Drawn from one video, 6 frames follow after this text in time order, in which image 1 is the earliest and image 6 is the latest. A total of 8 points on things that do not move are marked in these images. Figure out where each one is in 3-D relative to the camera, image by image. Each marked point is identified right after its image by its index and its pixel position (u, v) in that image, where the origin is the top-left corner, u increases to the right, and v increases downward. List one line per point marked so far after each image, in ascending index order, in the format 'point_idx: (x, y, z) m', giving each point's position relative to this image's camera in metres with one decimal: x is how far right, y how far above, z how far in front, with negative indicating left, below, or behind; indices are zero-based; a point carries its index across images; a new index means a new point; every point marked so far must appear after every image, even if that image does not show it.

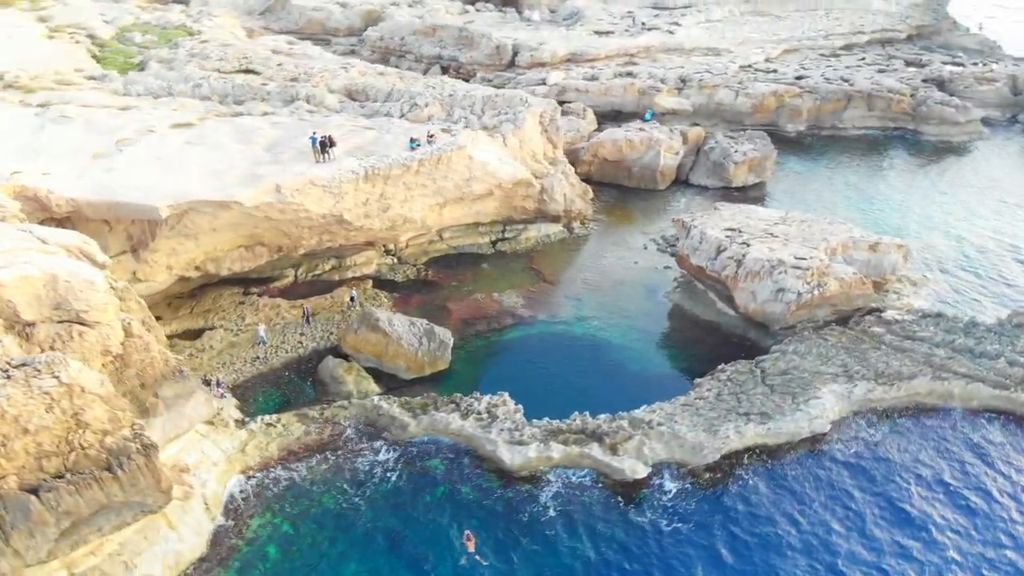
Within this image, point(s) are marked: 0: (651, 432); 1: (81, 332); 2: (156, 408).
0: (+3.1, -3.3, +18.8) m
1: (-7.6, -0.8, +14.7) m
2: (-7.1, -2.4, +16.2) m
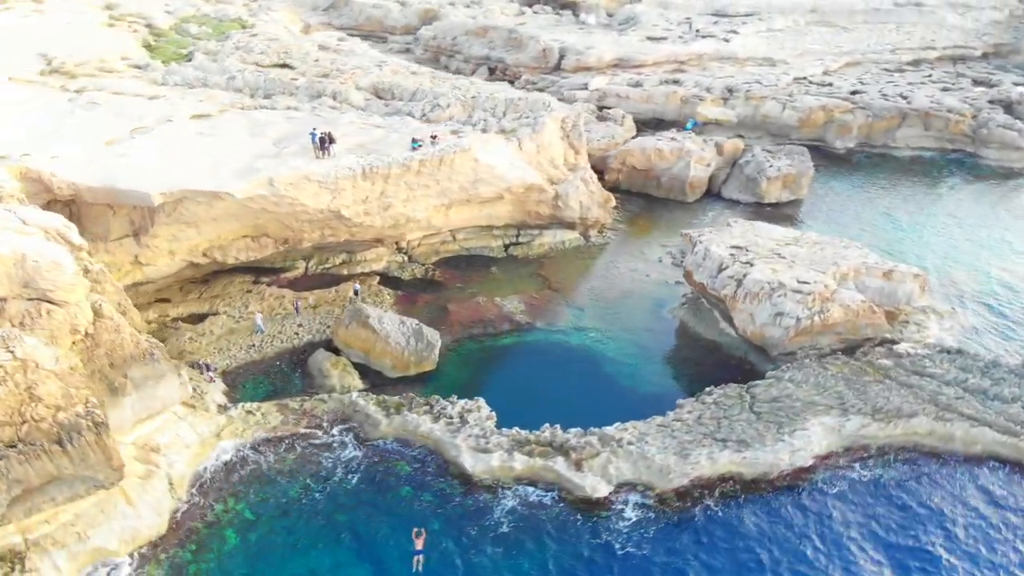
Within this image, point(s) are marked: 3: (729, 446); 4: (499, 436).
0: (+2.4, -3.6, +18.4) m
1: (-8.6, -0.4, +15.4) m
2: (-8.0, -2.0, +16.9) m
3: (+4.9, -3.6, +18.6) m
4: (-0.3, -3.4, +18.9) m
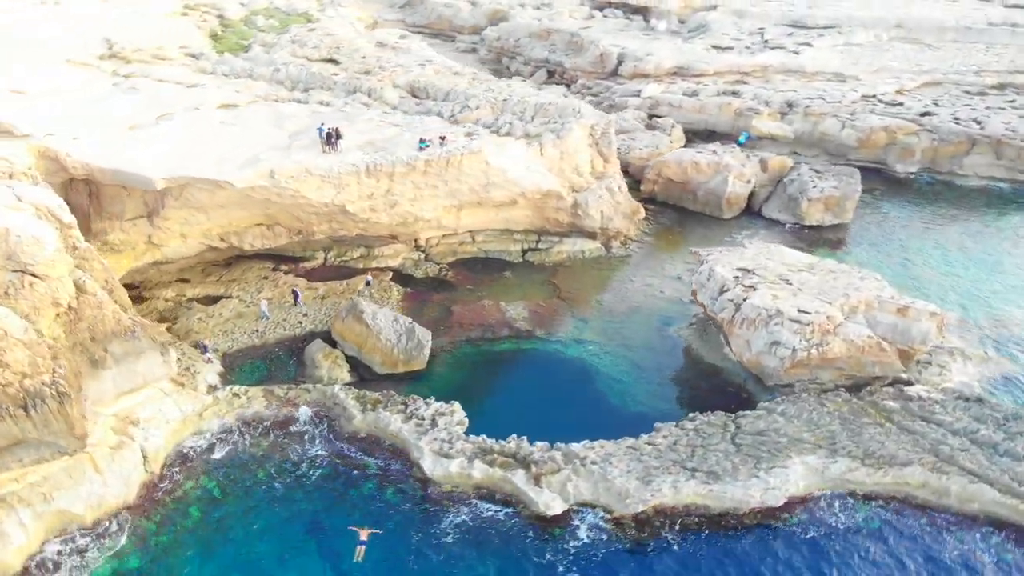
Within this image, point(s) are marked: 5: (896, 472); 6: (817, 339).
0: (+1.5, -3.9, +17.9) m
1: (-9.5, +0.1, +16.3) m
2: (-8.8, -1.6, +17.7) m
3: (+4.0, -4.1, +17.8) m
4: (-1.1, -3.5, +18.8) m
5: (+8.4, -4.0, +18.0) m
6: (+7.2, -1.2, +19.5) m
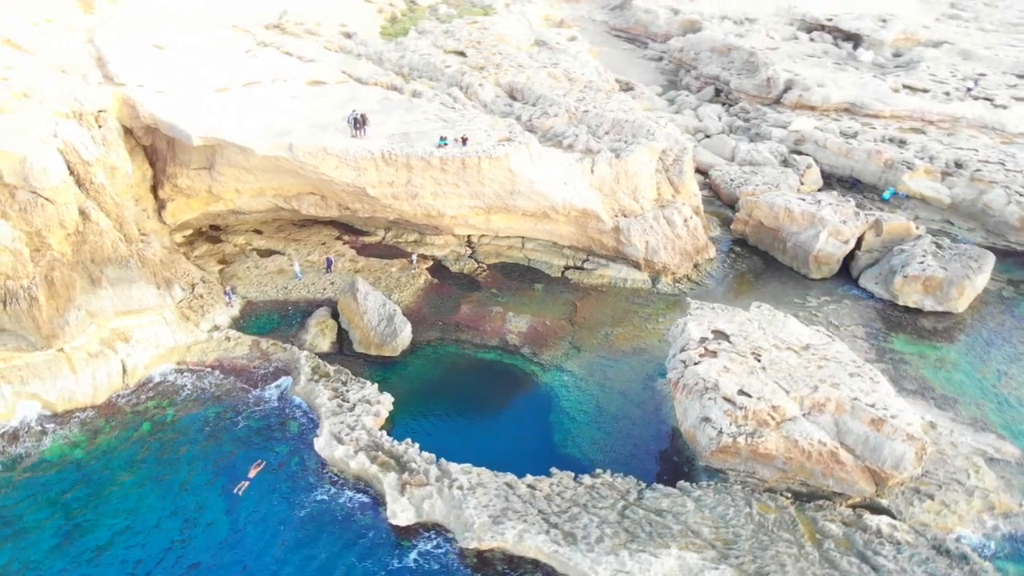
0: (-1.4, -4.3, +17.6) m
1: (-11.2, +2.0, +19.6) m
2: (-10.4, +0.2, +20.8) m
3: (+0.8, -4.9, +16.6) m
4: (-3.4, -3.4, +19.2) m
5: (+4.9, -5.8, +15.2) m
6: (+4.9, -2.9, +16.9) m
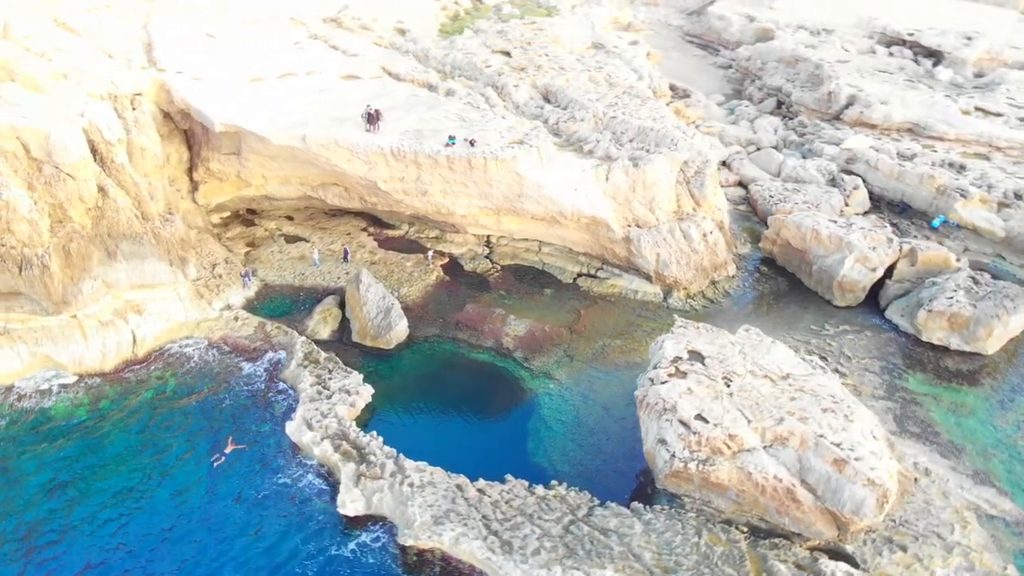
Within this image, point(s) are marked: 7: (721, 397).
0: (-2.5, -4.2, +17.7) m
1: (-11.4, +2.8, +21.0) m
2: (-10.6, +0.9, +22.1) m
3: (-0.5, -5.0, +16.5) m
4: (-4.2, -3.2, +19.6) m
5: (+3.4, -6.2, +14.6) m
6: (+3.8, -3.3, +16.3) m
7: (+4.4, -2.3, +17.2) m
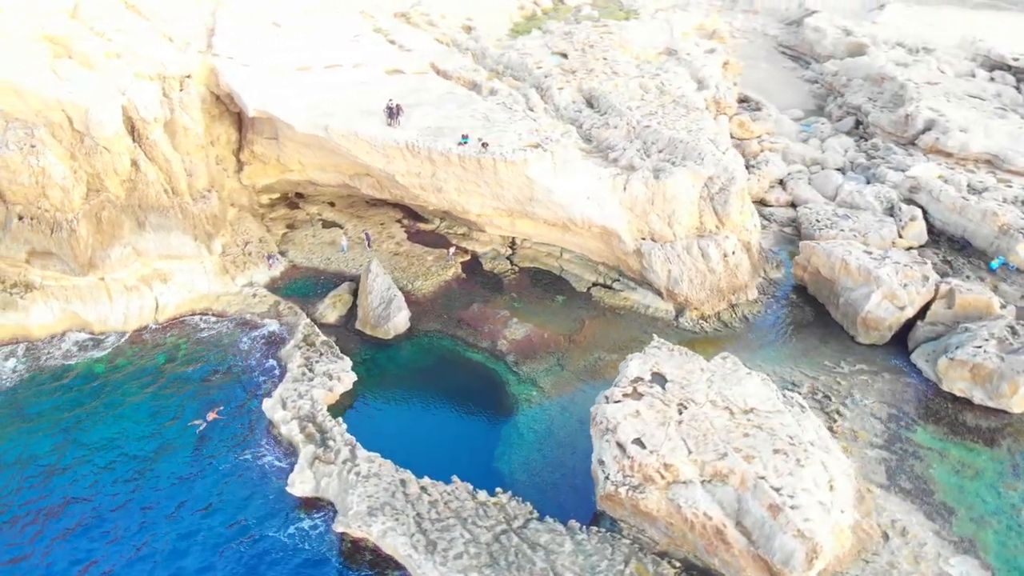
0: (-3.7, -4.0, +18.1) m
1: (-11.3, +3.8, +22.7) m
2: (-10.5, +1.8, +23.6) m
3: (-1.9, -5.0, +16.6) m
4: (-4.9, -2.8, +20.2) m
5: (+1.4, -6.5, +14.2) m
6: (+2.4, -3.7, +15.7) m
7: (+3.2, -2.7, +16.5) m
